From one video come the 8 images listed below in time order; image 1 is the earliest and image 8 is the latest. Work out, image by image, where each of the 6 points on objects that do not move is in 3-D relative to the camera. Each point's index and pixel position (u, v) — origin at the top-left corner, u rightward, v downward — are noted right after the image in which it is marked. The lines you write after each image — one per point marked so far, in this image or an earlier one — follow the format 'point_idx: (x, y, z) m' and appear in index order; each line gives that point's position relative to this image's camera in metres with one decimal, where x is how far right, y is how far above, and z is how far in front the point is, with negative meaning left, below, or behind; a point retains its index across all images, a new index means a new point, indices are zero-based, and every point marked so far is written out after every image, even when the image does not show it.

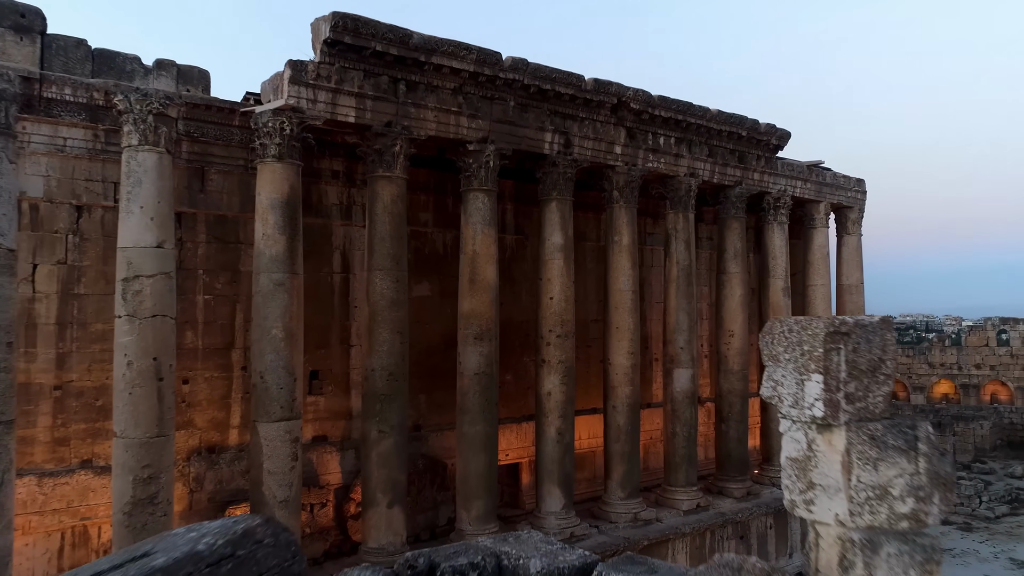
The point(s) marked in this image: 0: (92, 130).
0: (-4.7, +1.8, +8.6) m
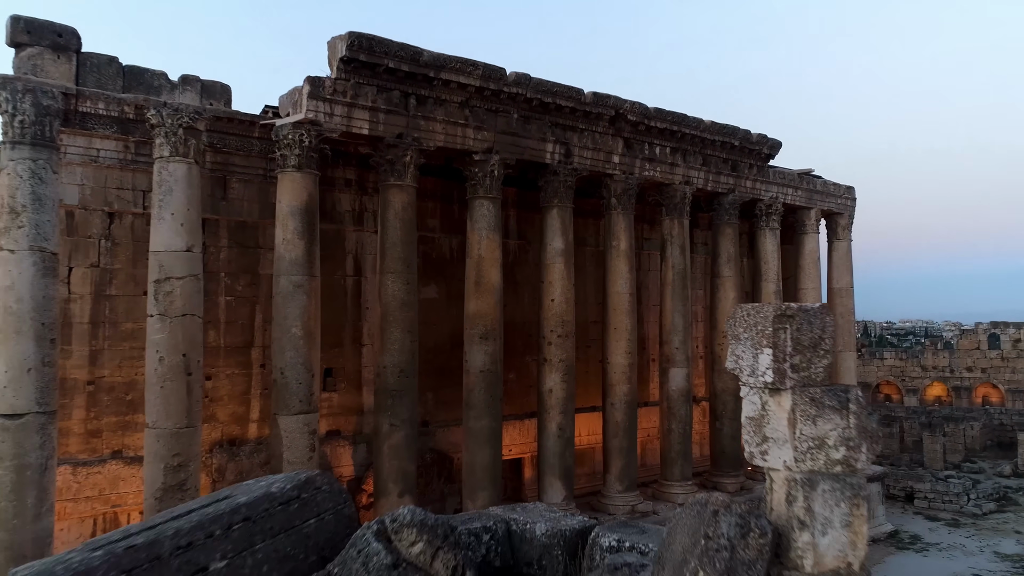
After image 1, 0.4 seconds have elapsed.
0: (-4.7, +1.8, +9.2) m
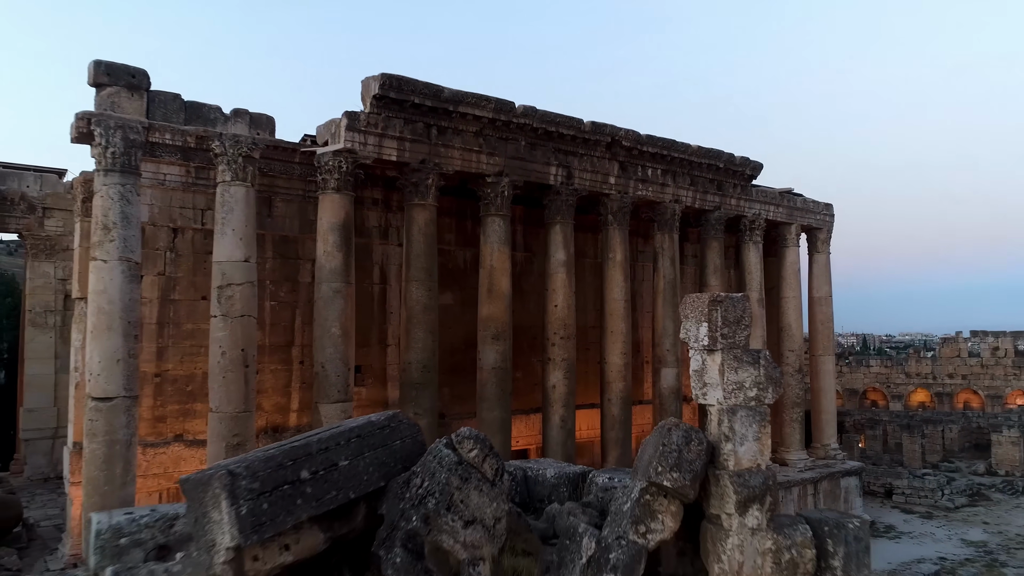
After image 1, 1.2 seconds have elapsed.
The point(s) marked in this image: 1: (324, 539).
0: (-4.6, +1.7, +10.7) m
1: (-1.0, -1.3, +4.1) m
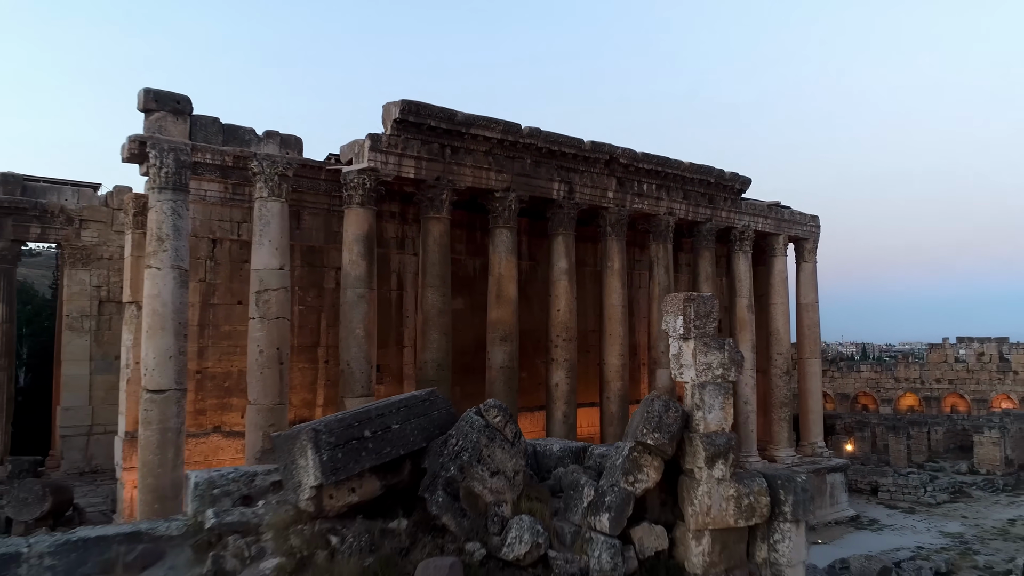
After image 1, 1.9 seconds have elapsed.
0: (-4.5, +1.6, +11.8) m
1: (-0.9, -1.3, +5.2) m
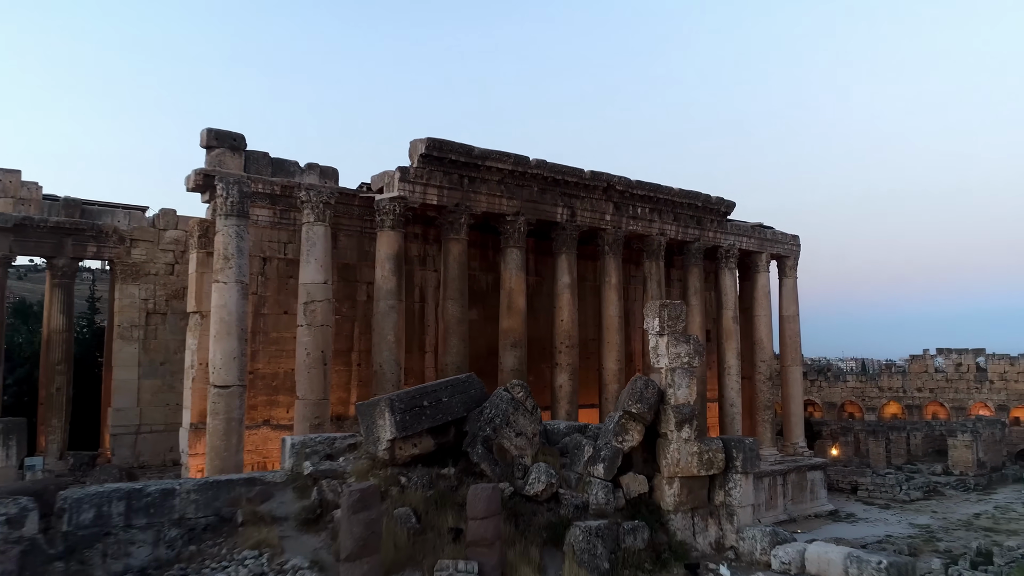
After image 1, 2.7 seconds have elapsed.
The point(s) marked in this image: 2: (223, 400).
0: (-4.3, +1.4, +13.7) m
1: (-0.7, -1.4, +7.0) m
2: (-4.4, -1.7, +11.6) m
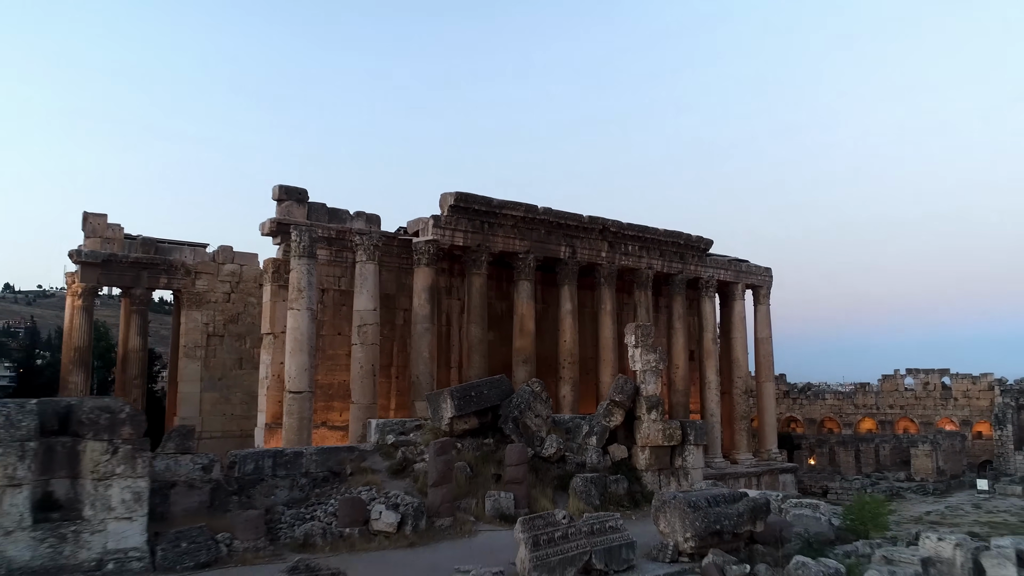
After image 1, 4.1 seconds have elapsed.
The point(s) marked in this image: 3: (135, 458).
0: (-4.0, +0.8, +16.8) m
1: (-0.4, -1.7, +10.0) m
2: (-4.1, -2.2, +14.6) m
3: (-3.2, -1.4, +6.4) m
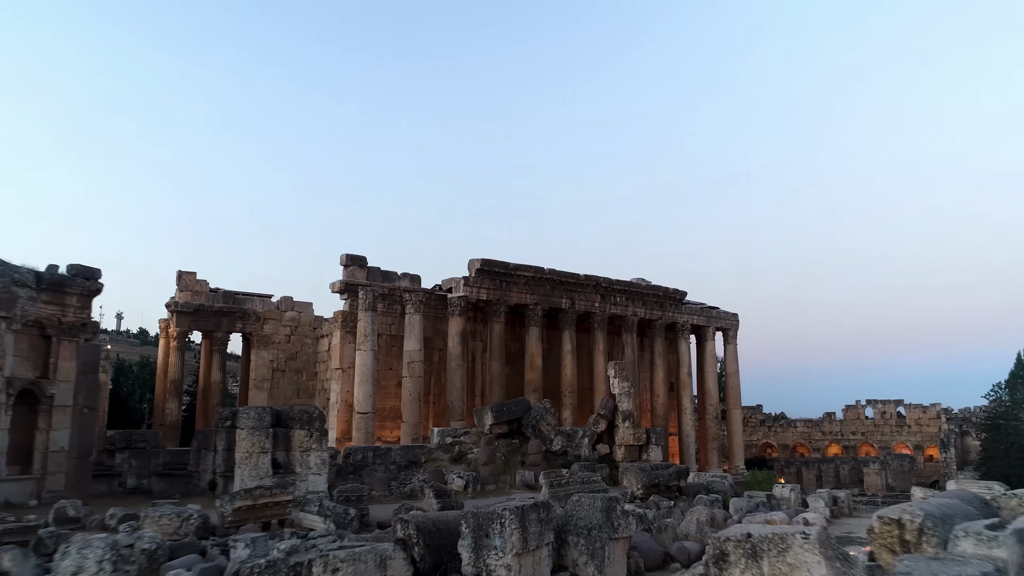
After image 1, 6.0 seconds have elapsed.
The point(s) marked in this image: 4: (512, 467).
0: (-3.6, -0.5, +21.6) m
1: (-0.1, -2.7, +14.7) m
2: (-3.8, -3.4, +19.3) m
3: (-2.8, -2.2, +11.2) m
4: (0.0, -3.2, +13.5) m
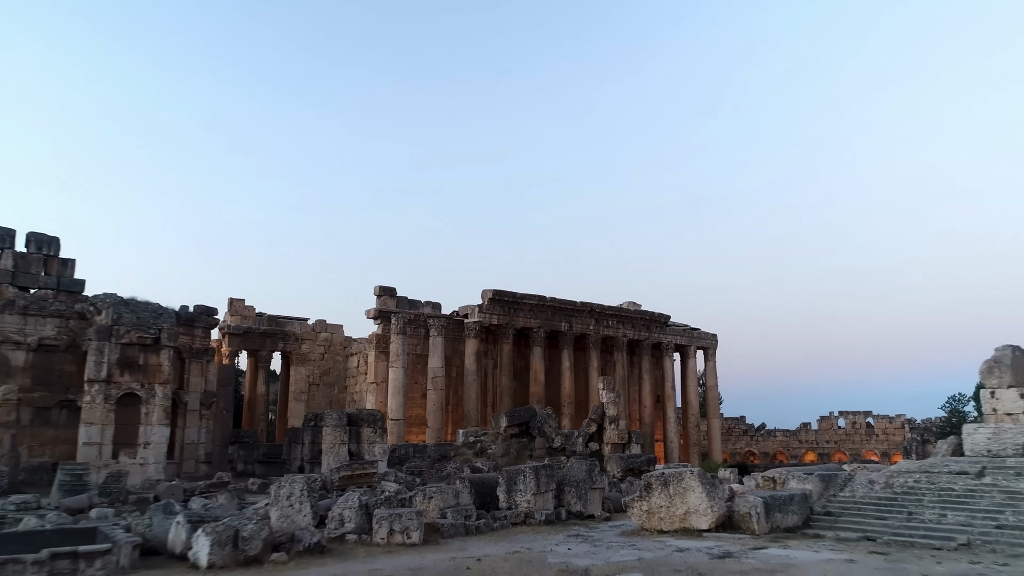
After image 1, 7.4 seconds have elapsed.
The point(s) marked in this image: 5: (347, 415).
0: (-3.4, -1.3, +25.6) m
1: (+0.2, -3.4, +18.6) m
2: (-3.5, -4.2, +23.2) m
3: (-2.6, -2.9, +15.1) m
4: (+0.2, -3.9, +17.4) m
5: (-3.2, -2.5, +15.0) m
